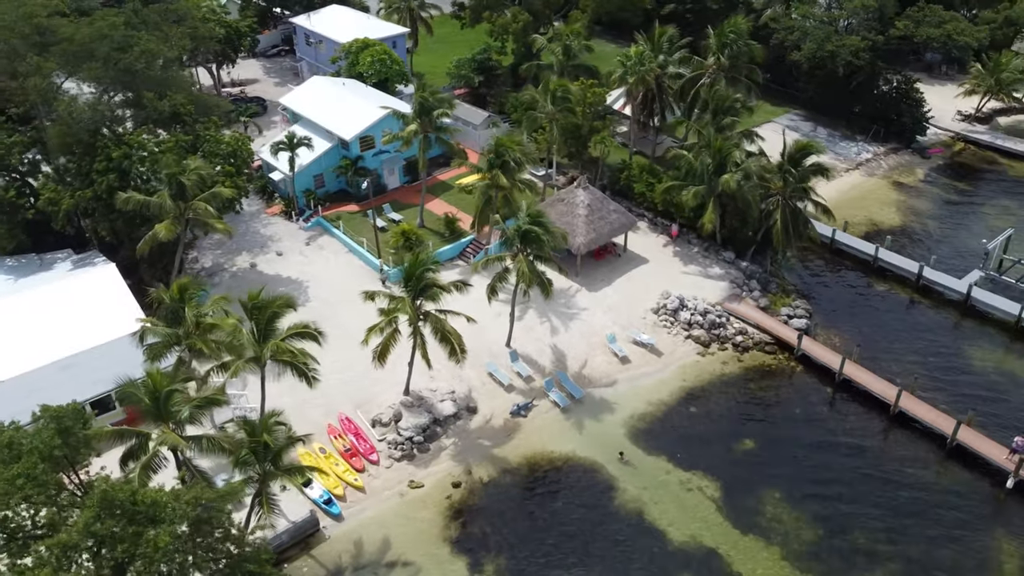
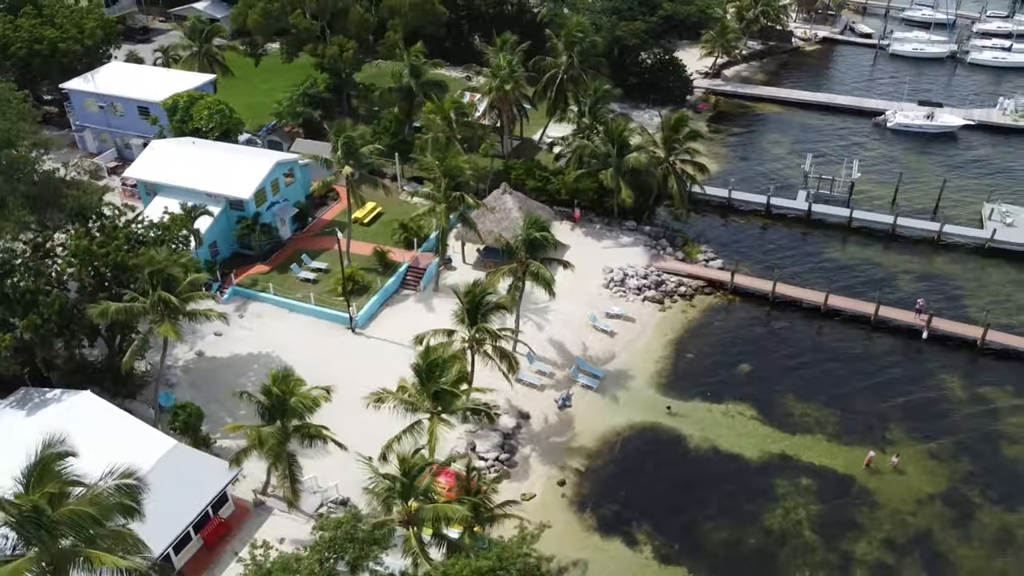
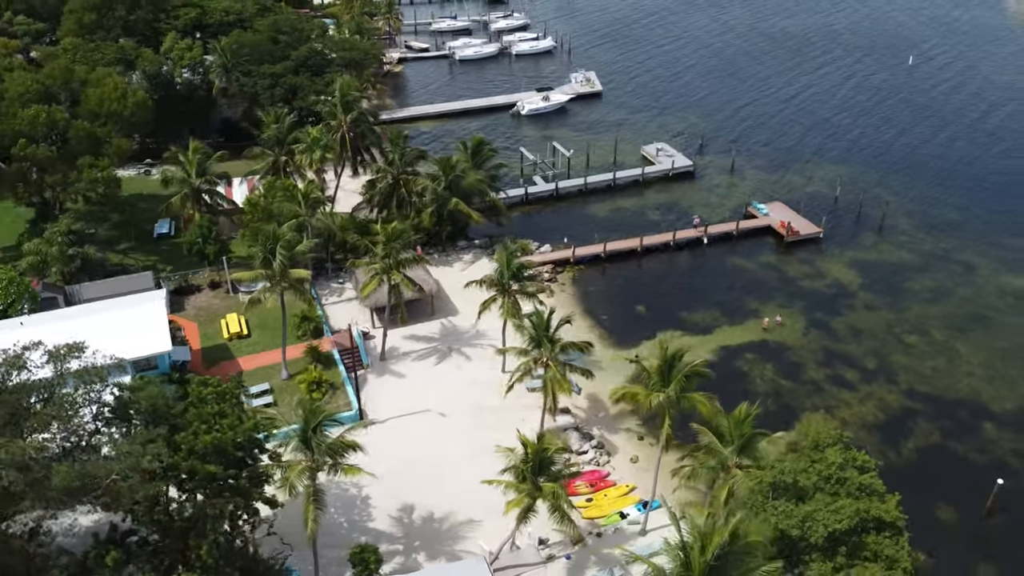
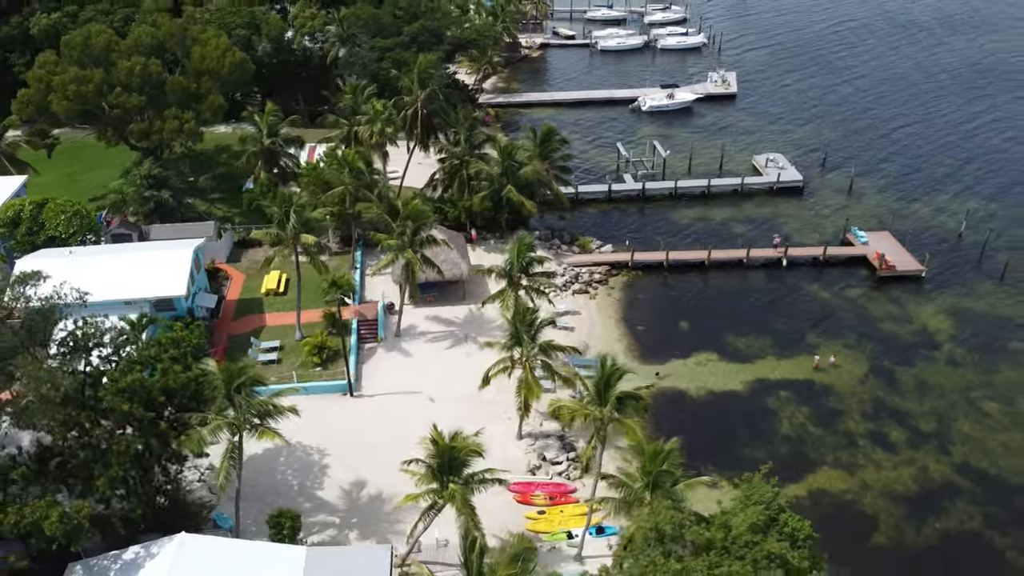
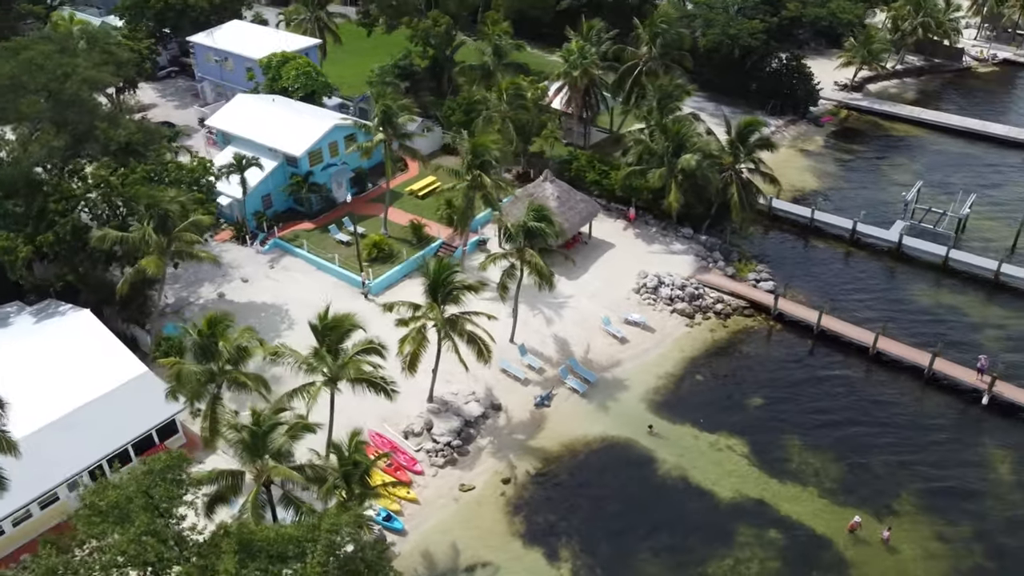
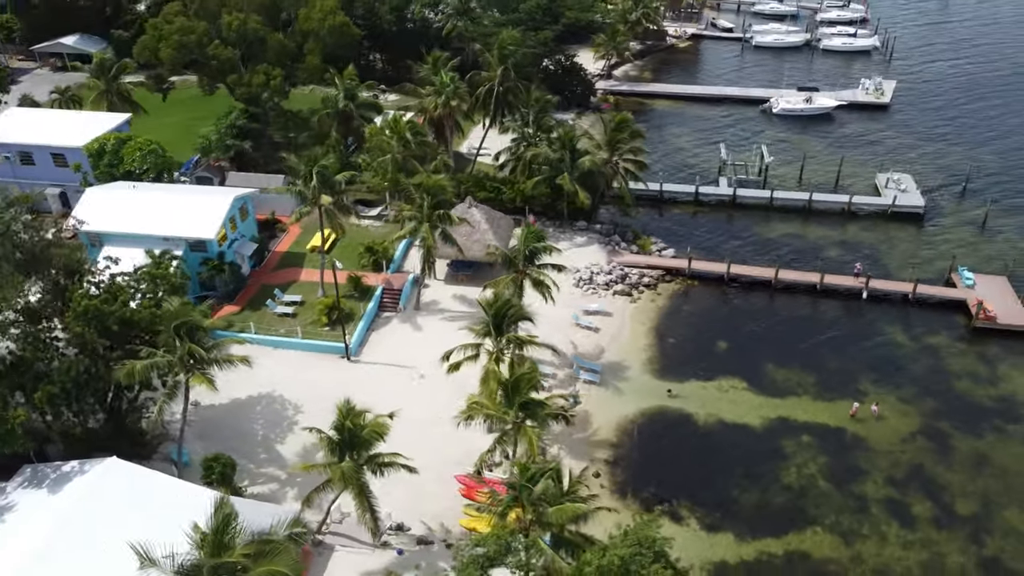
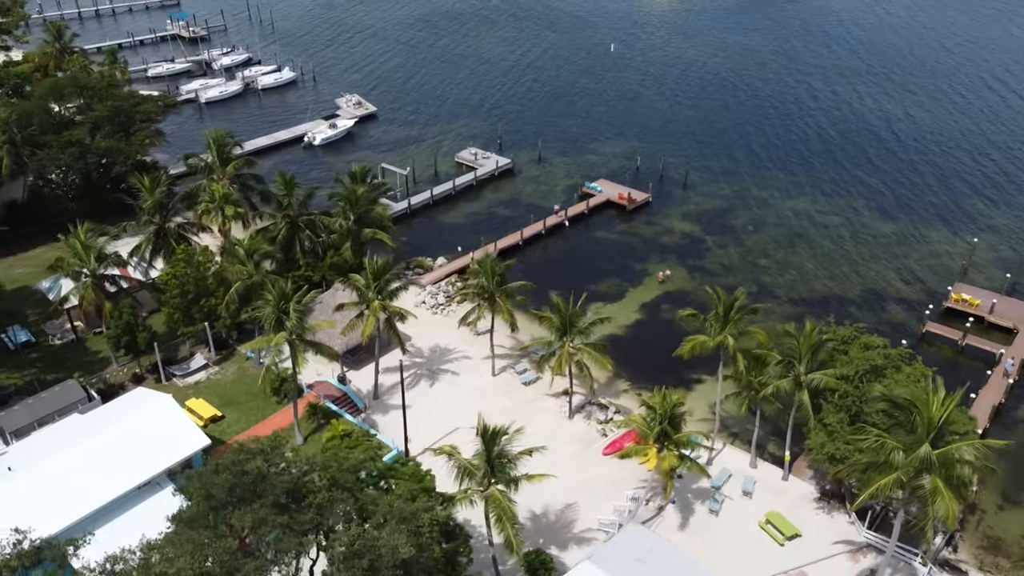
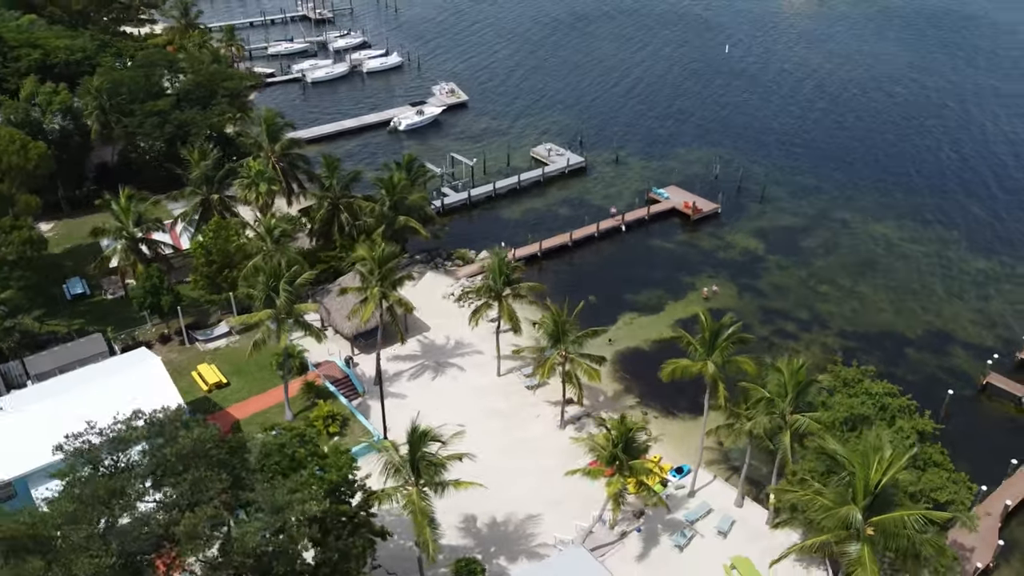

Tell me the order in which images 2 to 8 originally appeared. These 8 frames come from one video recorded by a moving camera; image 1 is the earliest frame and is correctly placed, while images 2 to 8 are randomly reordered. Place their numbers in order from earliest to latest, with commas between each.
5, 2, 6, 4, 3, 8, 7
